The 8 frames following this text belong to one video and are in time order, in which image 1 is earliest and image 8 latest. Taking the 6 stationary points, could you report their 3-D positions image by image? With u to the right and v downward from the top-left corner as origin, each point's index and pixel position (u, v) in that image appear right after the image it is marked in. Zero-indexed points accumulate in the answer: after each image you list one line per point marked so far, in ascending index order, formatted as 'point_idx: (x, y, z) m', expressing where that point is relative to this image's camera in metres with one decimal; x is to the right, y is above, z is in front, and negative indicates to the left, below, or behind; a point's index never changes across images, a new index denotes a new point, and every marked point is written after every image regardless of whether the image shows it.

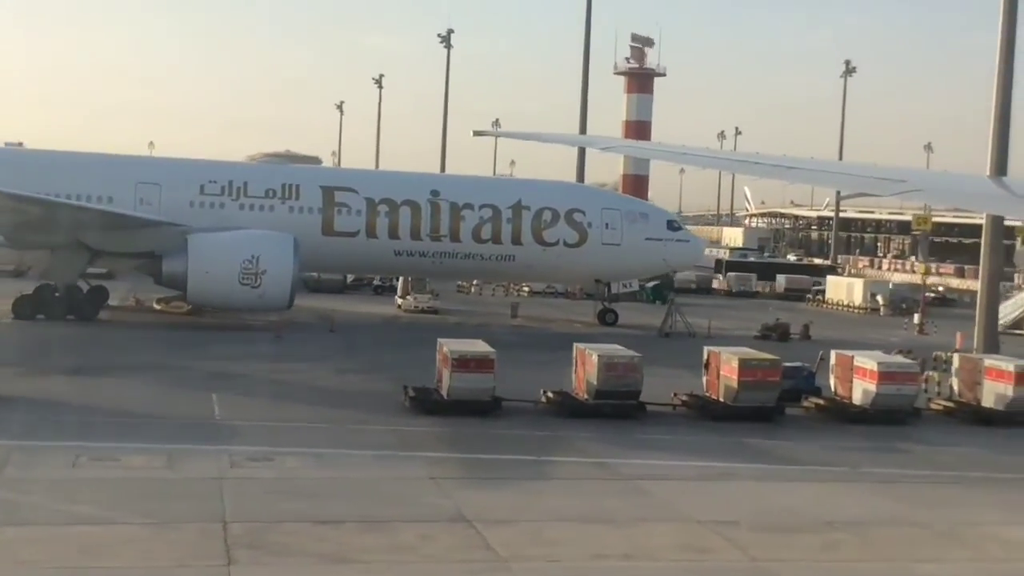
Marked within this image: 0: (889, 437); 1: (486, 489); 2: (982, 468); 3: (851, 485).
0: (+5.1, -2.0, +18.5) m
1: (-0.3, -1.9, +13.0) m
2: (+5.4, -2.1, +16.0) m
3: (+3.5, -2.0, +14.2) m
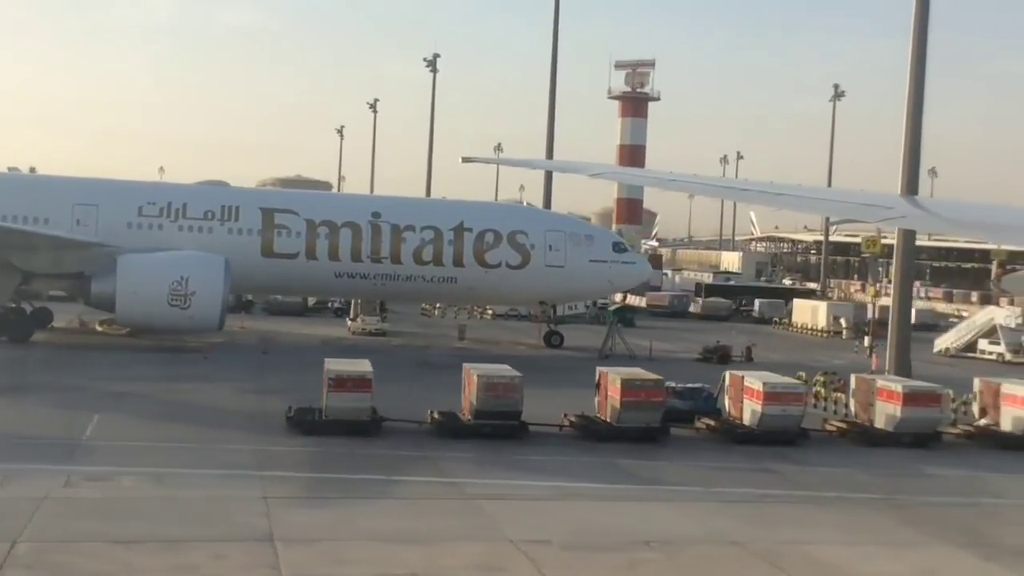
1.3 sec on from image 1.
0: (+3.4, -2.3, +18.4) m
1: (-1.9, -2.1, +12.9) m
2: (+3.8, -2.3, +15.9) m
3: (+1.8, -2.2, +14.1) m
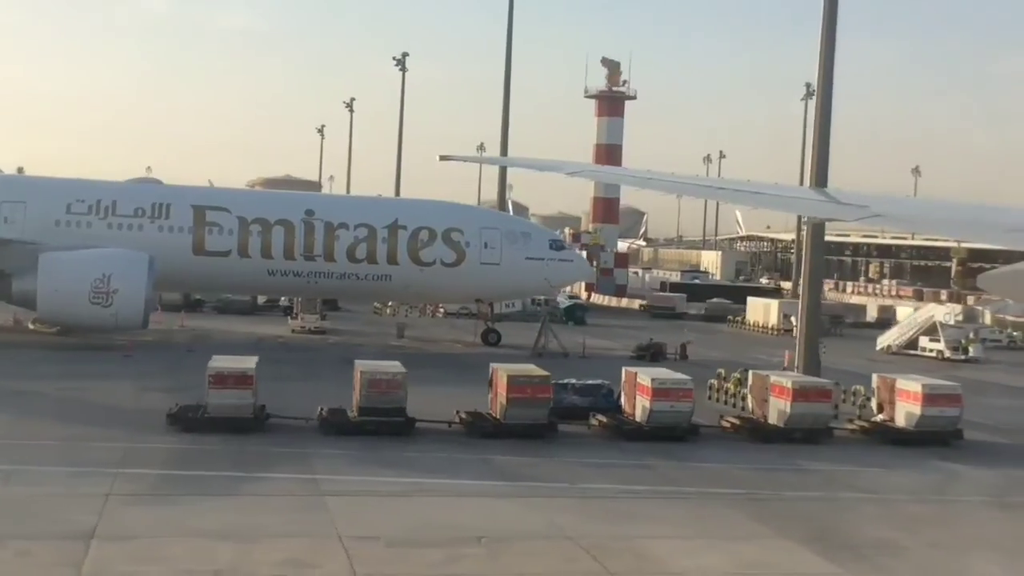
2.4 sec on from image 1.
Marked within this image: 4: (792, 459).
0: (+1.9, -2.2, +18.4) m
1: (-3.4, -2.0, +12.8) m
2: (+2.3, -2.3, +15.9) m
3: (+0.3, -2.2, +14.0) m
4: (+3.8, -2.3, +18.4) m
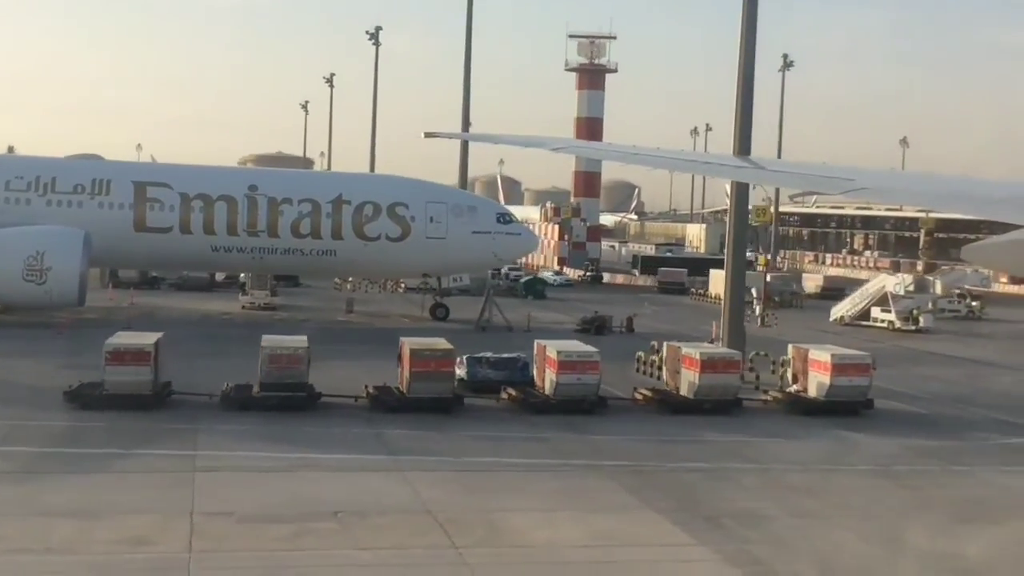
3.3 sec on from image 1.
0: (+0.5, -1.9, +18.3) m
1: (-4.6, -1.8, +12.7) m
2: (+1.0, -1.9, +15.8) m
3: (-0.9, -1.9, +13.9) m
4: (+2.4, -1.9, +18.4) m
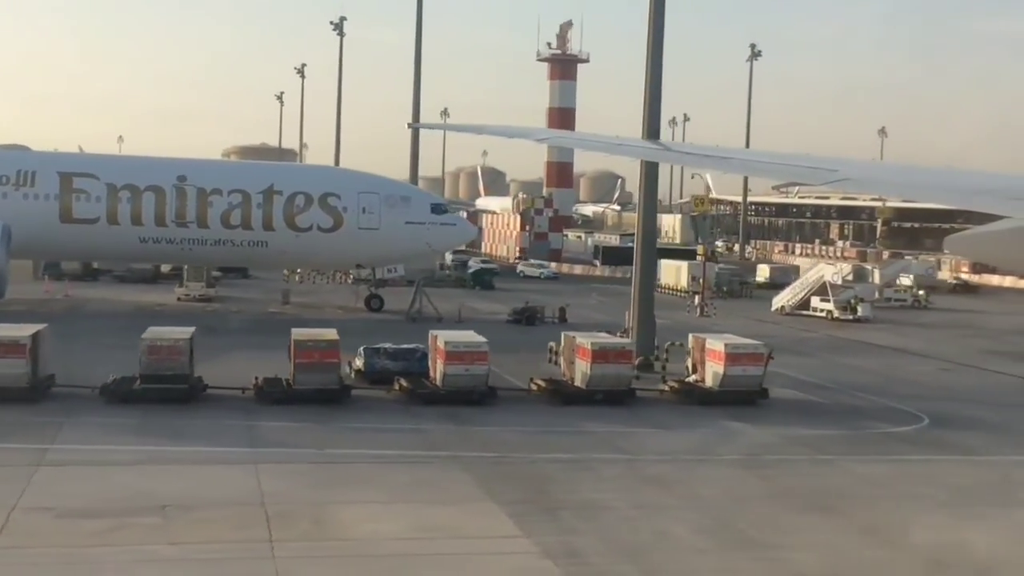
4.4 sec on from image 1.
0: (-1.0, -1.7, +18.1) m
1: (-6.1, -1.7, +12.4) m
2: (-0.5, -1.8, +15.7) m
3: (-2.4, -1.8, +13.7) m
4: (+0.9, -1.8, +18.3) m
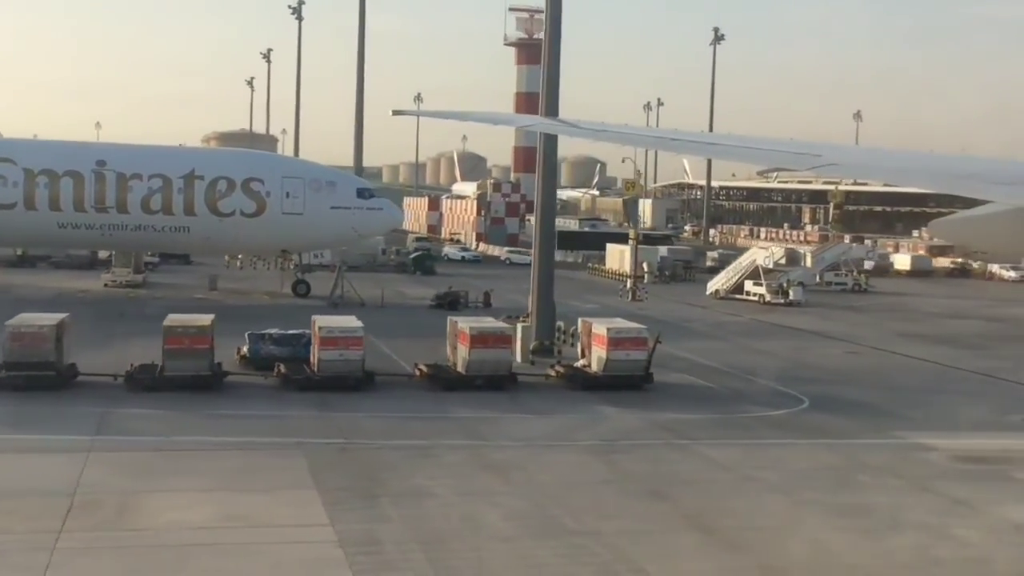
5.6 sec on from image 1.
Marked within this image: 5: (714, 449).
0: (-2.7, -1.5, +17.9) m
1: (-7.6, -1.6, +12.1) m
2: (-2.2, -1.7, +15.5) m
3: (-4.0, -1.7, +13.5) m
4: (-0.8, -1.6, +18.1) m
5: (+2.2, -1.8, +15.0) m
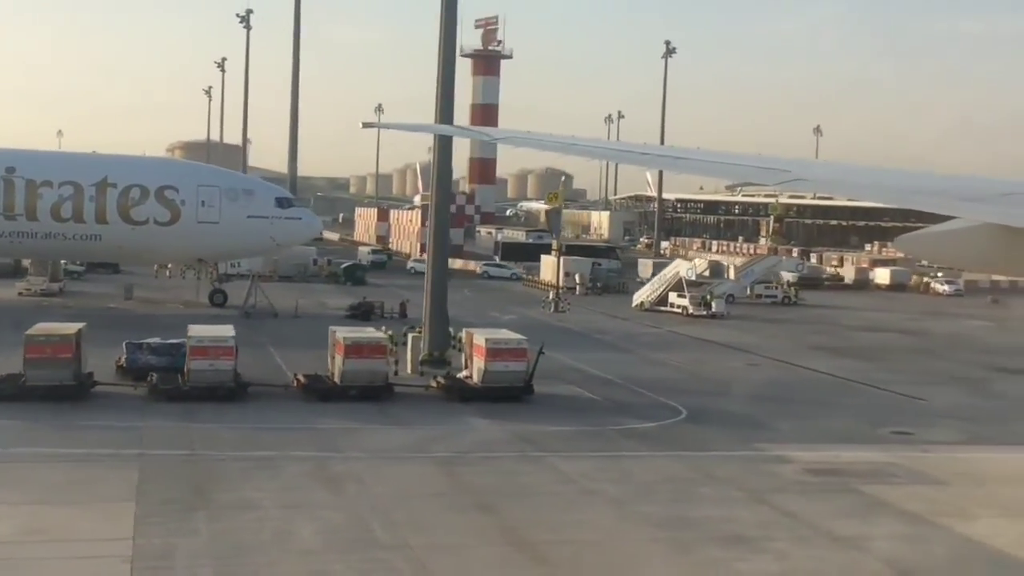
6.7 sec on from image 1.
0: (-4.4, -1.6, +17.6) m
1: (-9.1, -1.6, +11.6) m
2: (-3.8, -1.7, +15.2) m
3: (-5.6, -1.7, +13.1) m
4: (-2.5, -1.7, +17.8) m
5: (+0.6, -1.9, +14.8) m
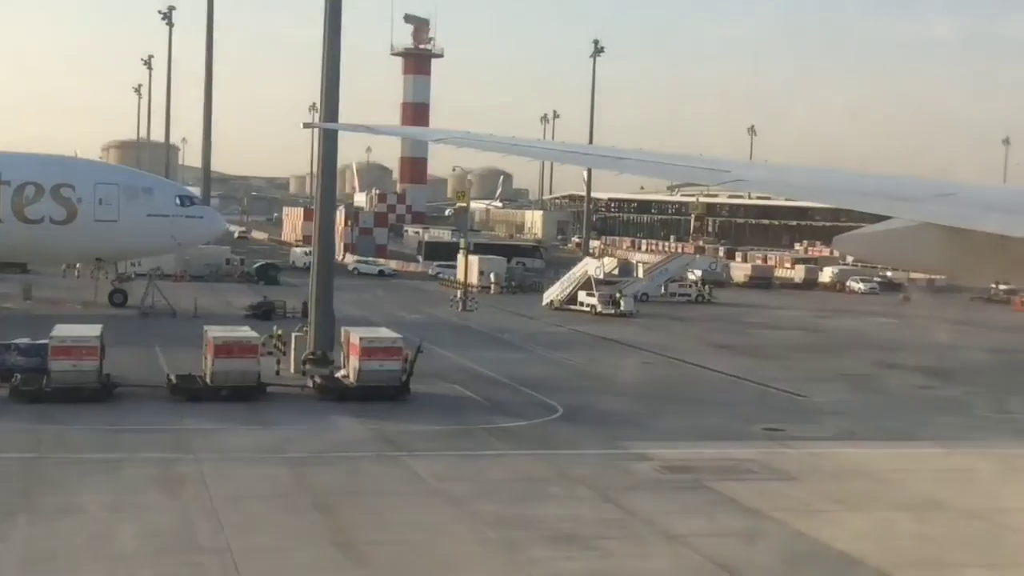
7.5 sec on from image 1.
0: (-6.1, -1.6, +17.2) m
1: (-10.5, -1.6, +10.9) m
2: (-5.4, -1.7, +14.8) m
3: (-7.0, -1.7, +12.6) m
4: (-4.2, -1.7, +17.5) m
5: (-1.0, -1.8, +14.6) m
